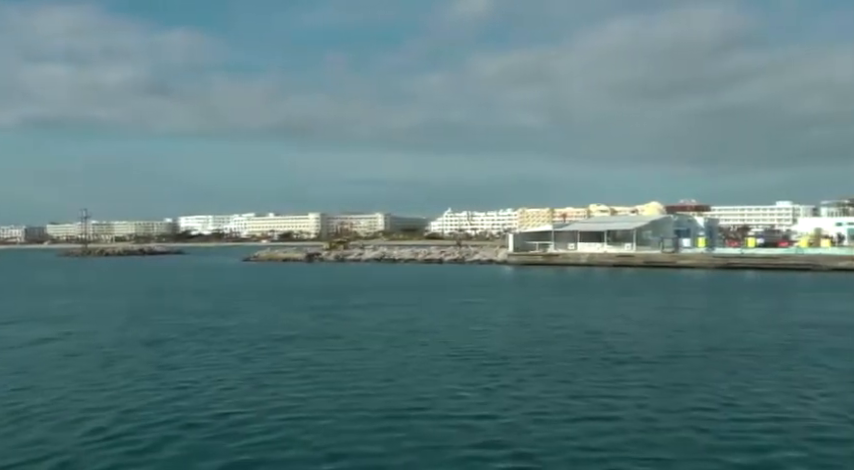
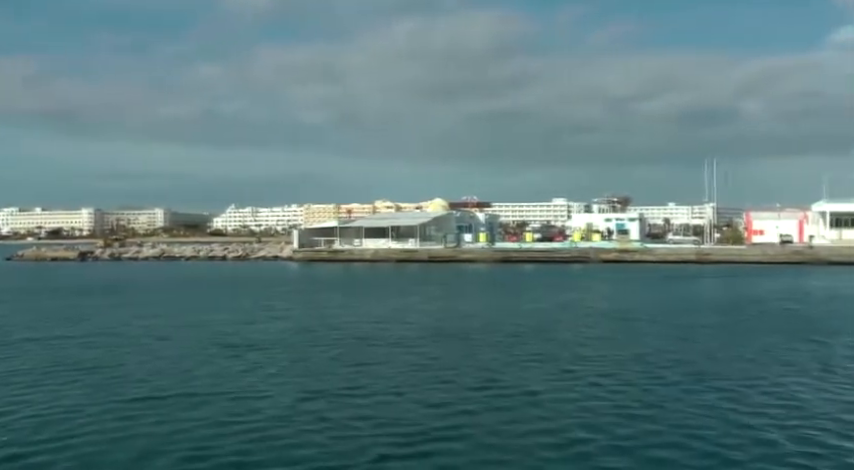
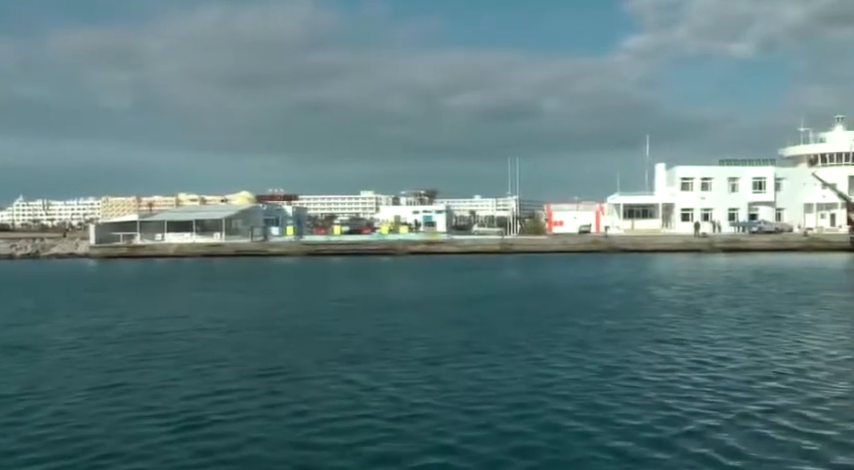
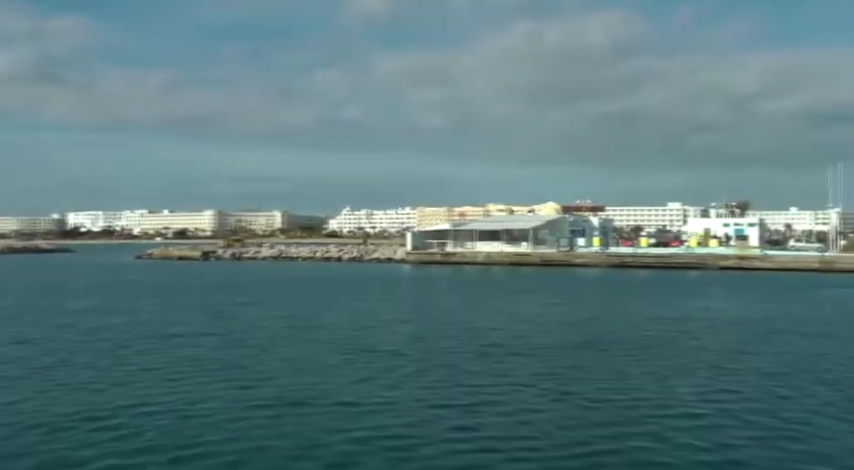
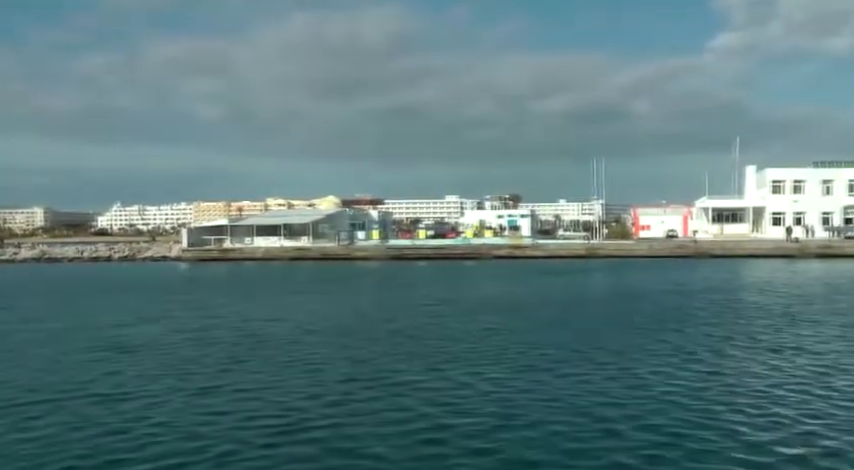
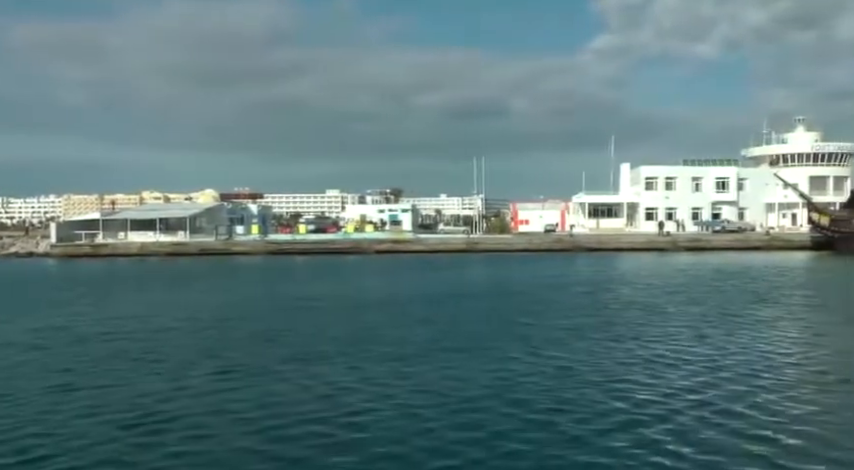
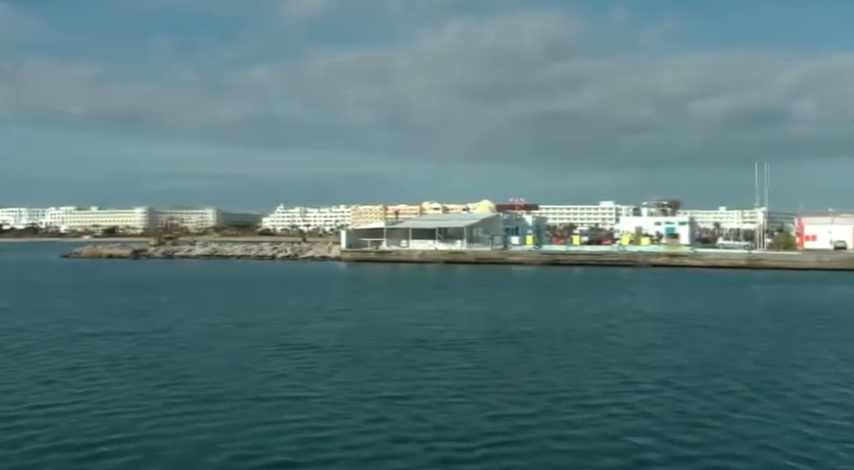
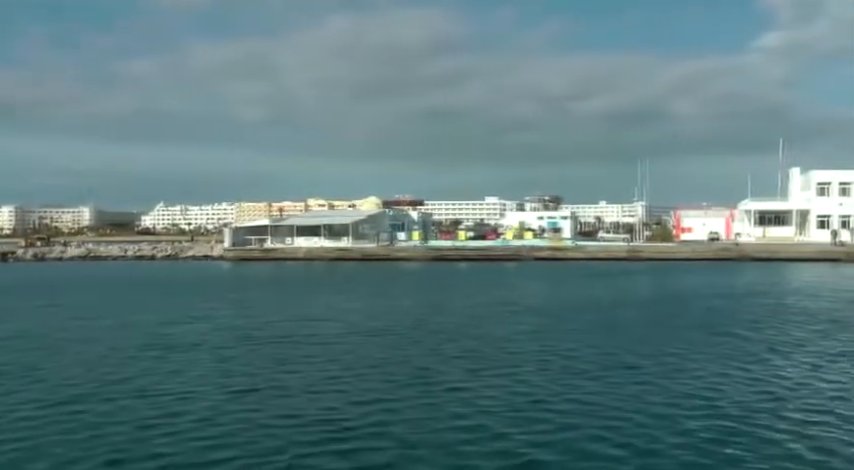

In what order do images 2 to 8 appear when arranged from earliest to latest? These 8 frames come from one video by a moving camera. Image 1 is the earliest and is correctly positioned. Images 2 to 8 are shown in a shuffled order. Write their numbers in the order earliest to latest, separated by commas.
4, 7, 2, 8, 5, 3, 6
